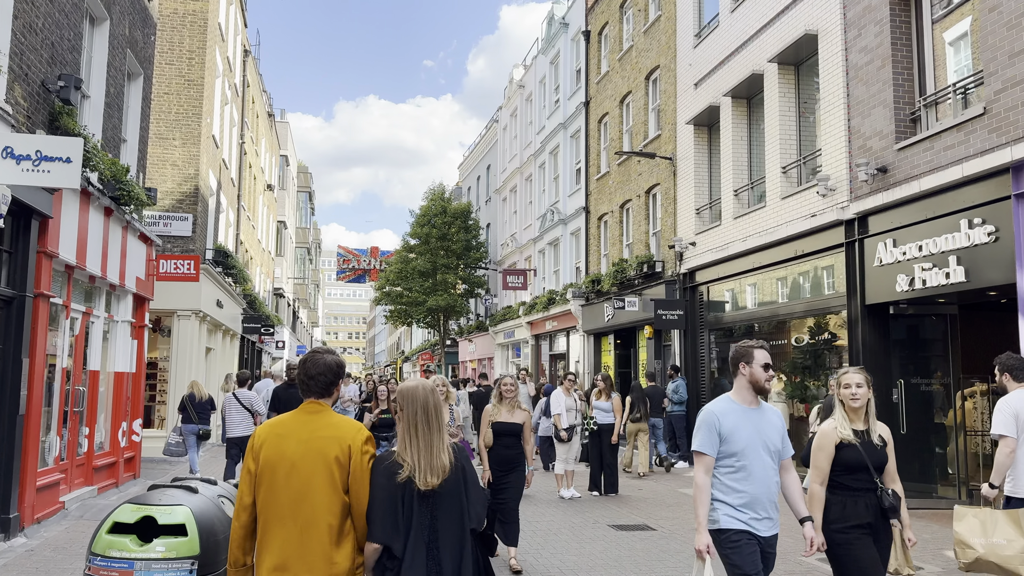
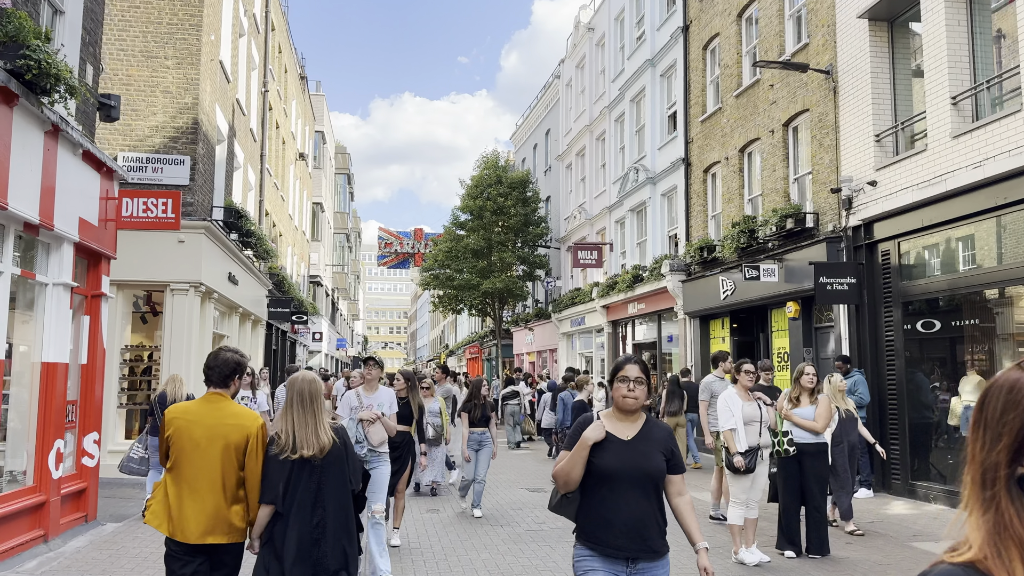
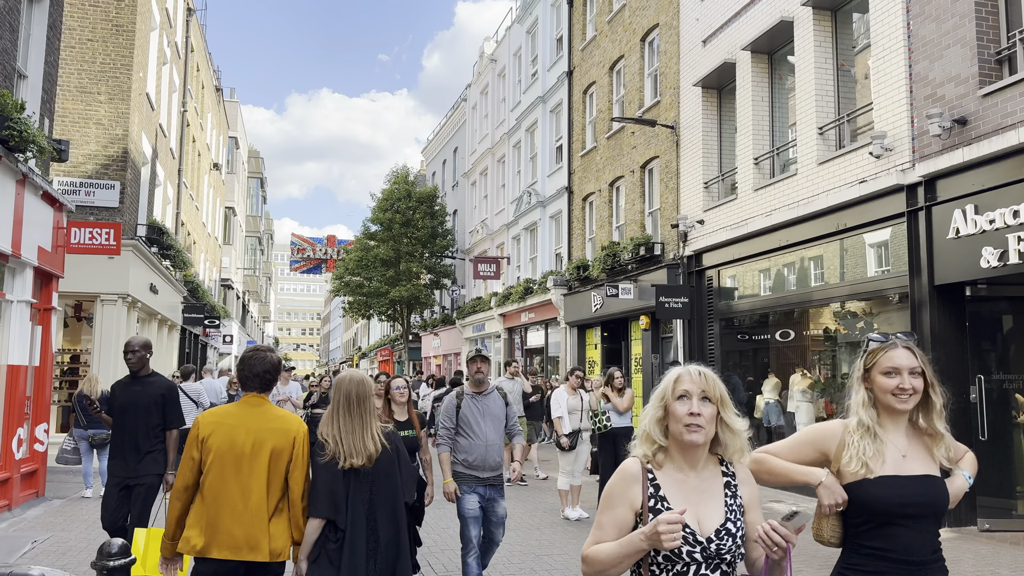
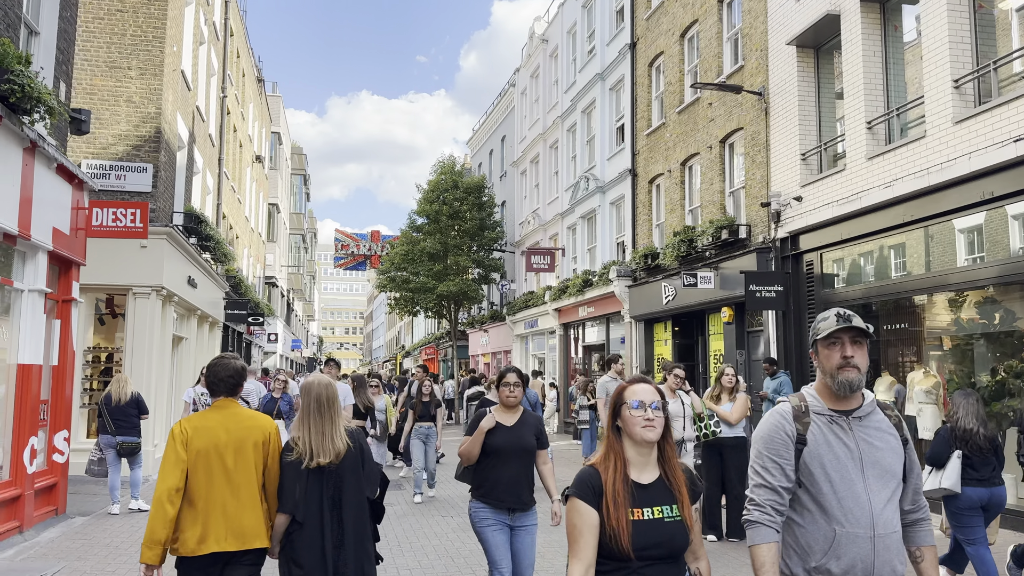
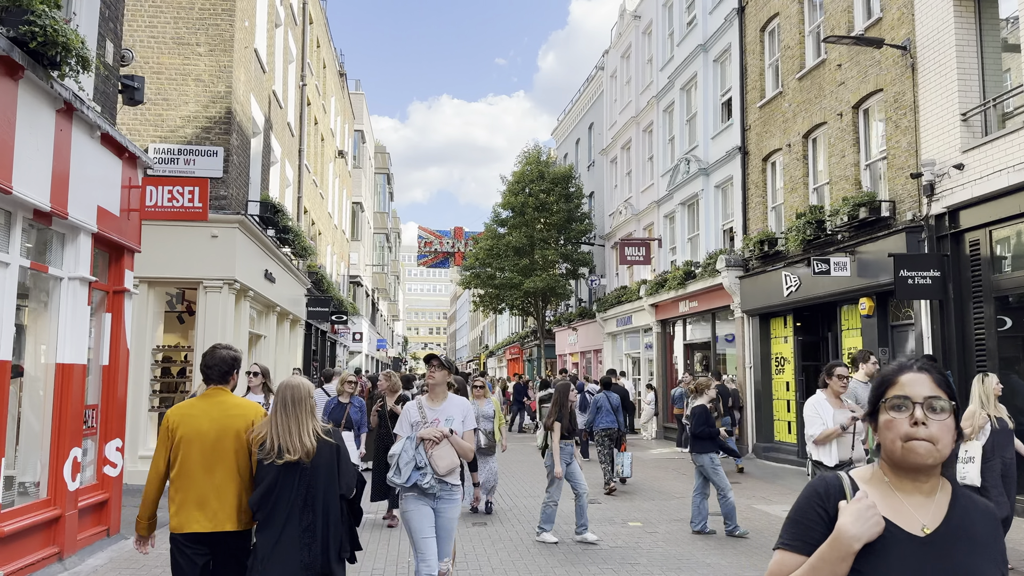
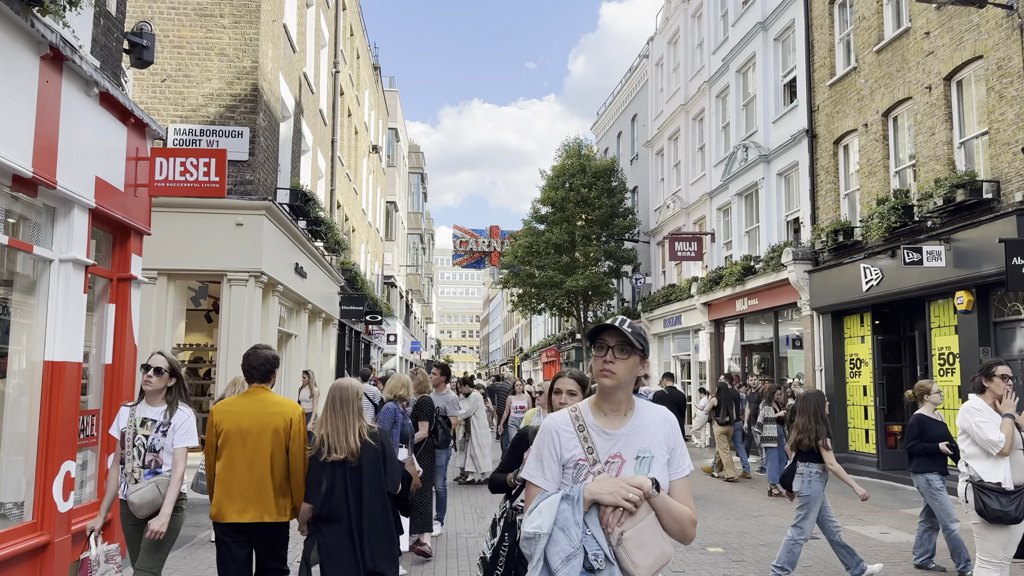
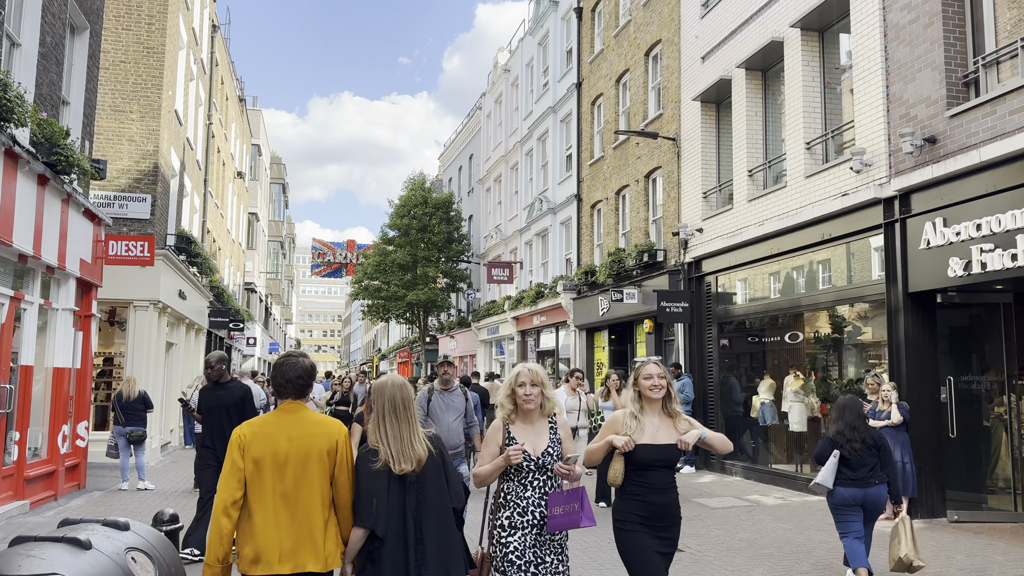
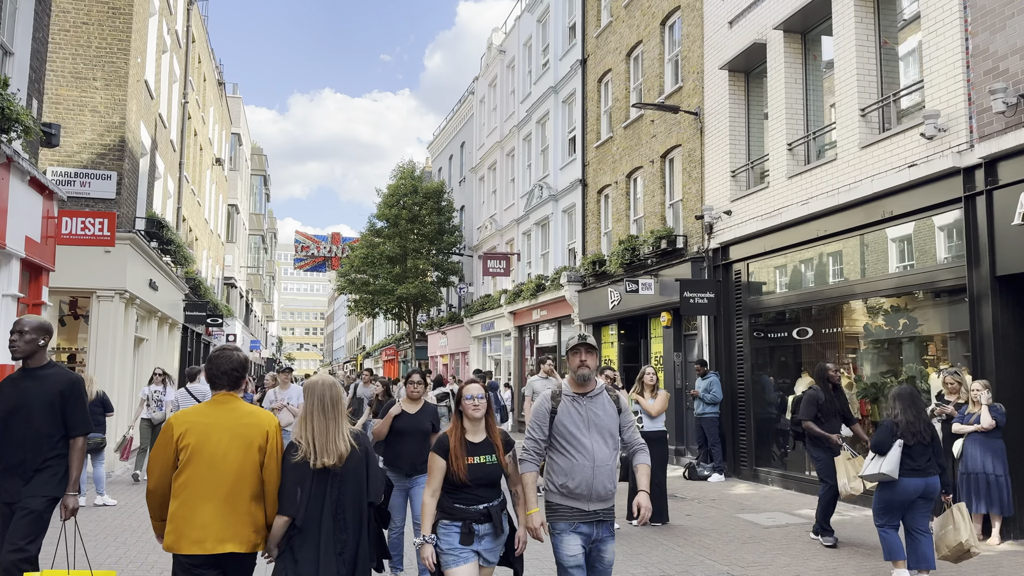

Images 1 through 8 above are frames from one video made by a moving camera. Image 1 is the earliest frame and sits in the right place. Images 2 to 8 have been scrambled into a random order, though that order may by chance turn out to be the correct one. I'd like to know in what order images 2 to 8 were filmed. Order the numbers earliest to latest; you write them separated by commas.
7, 3, 8, 4, 2, 5, 6
